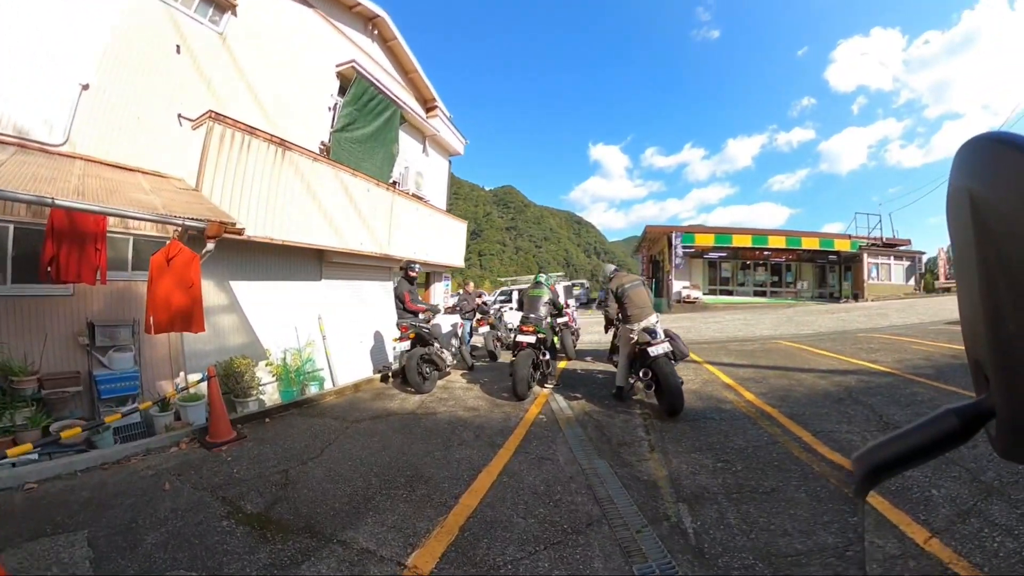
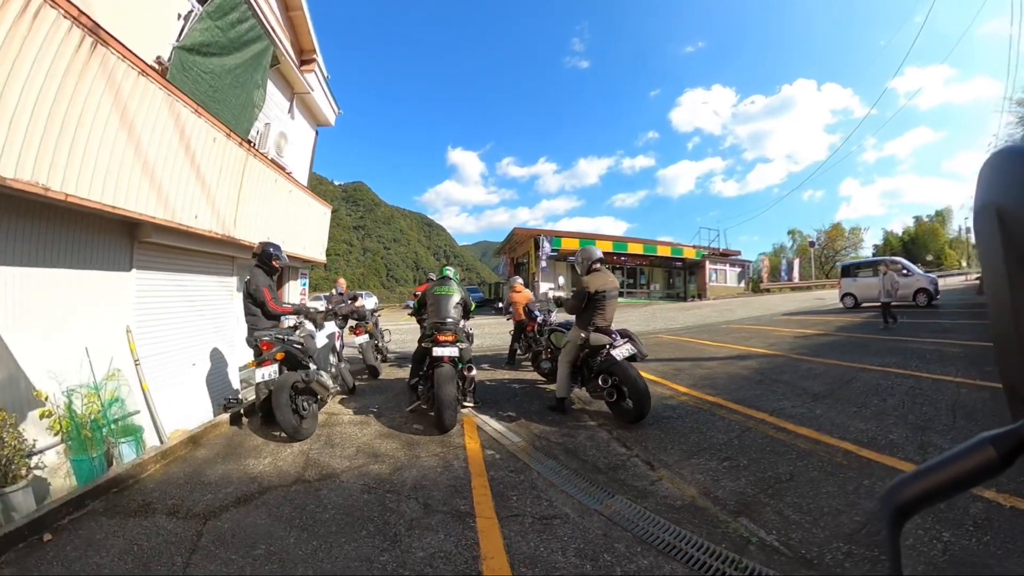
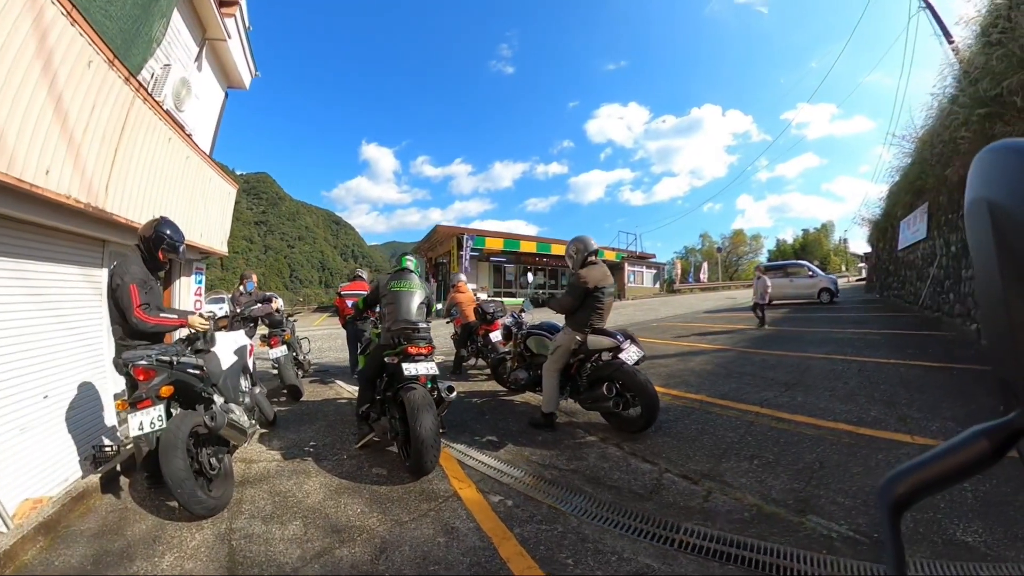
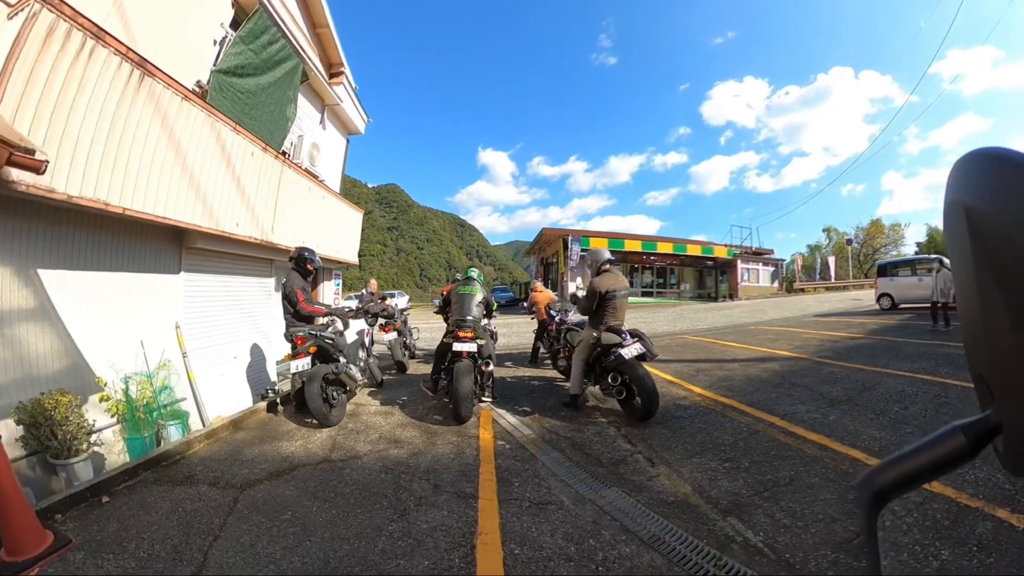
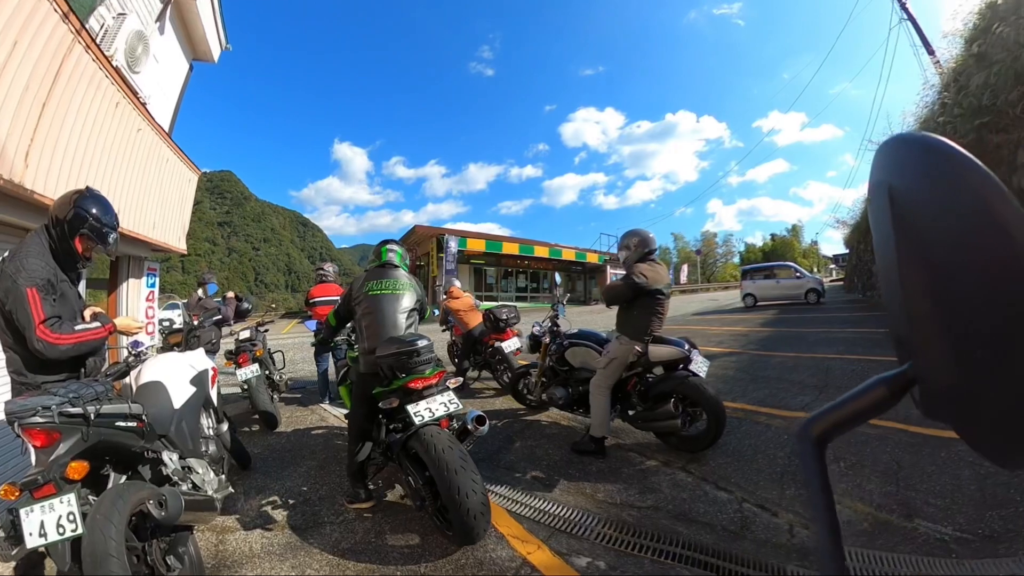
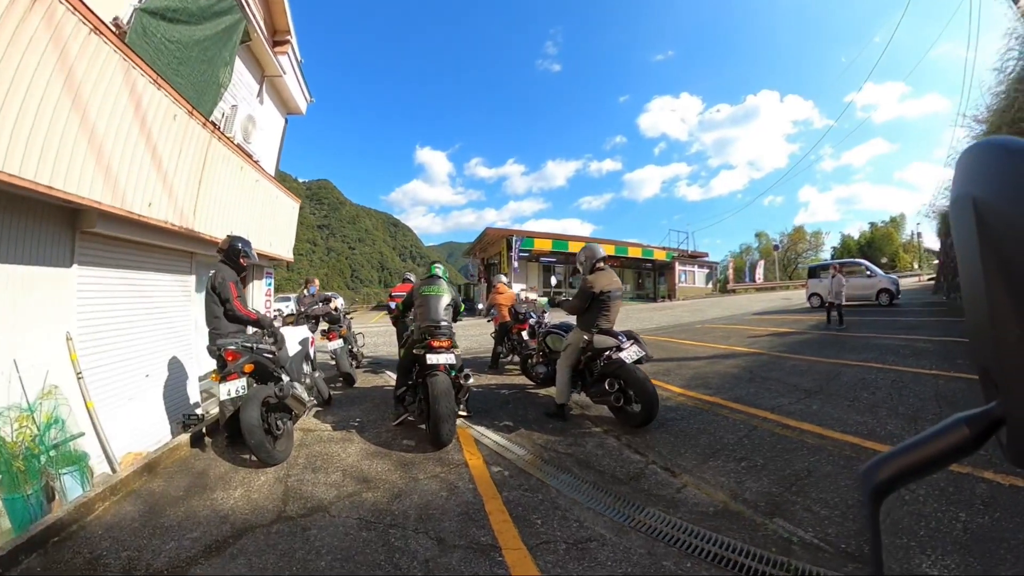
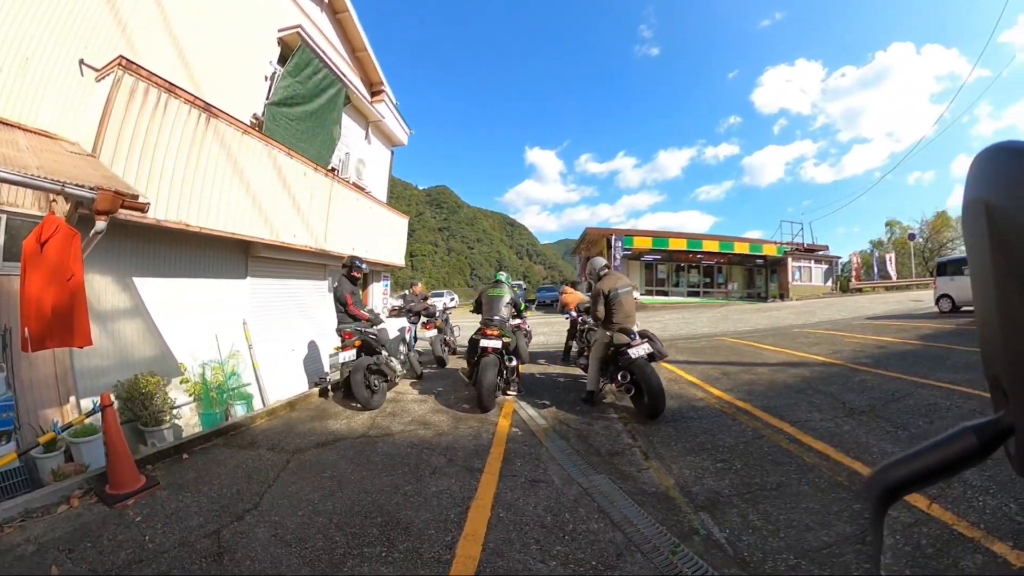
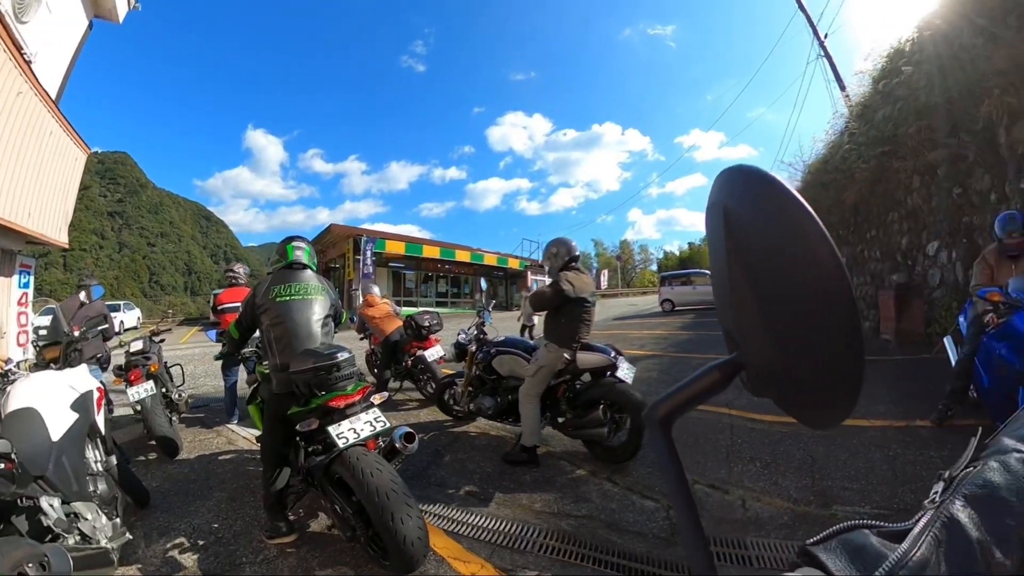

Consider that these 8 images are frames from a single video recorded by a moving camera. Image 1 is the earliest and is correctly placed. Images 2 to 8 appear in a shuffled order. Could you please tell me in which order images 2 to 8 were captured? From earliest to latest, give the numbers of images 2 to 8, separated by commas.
7, 4, 2, 6, 3, 5, 8
